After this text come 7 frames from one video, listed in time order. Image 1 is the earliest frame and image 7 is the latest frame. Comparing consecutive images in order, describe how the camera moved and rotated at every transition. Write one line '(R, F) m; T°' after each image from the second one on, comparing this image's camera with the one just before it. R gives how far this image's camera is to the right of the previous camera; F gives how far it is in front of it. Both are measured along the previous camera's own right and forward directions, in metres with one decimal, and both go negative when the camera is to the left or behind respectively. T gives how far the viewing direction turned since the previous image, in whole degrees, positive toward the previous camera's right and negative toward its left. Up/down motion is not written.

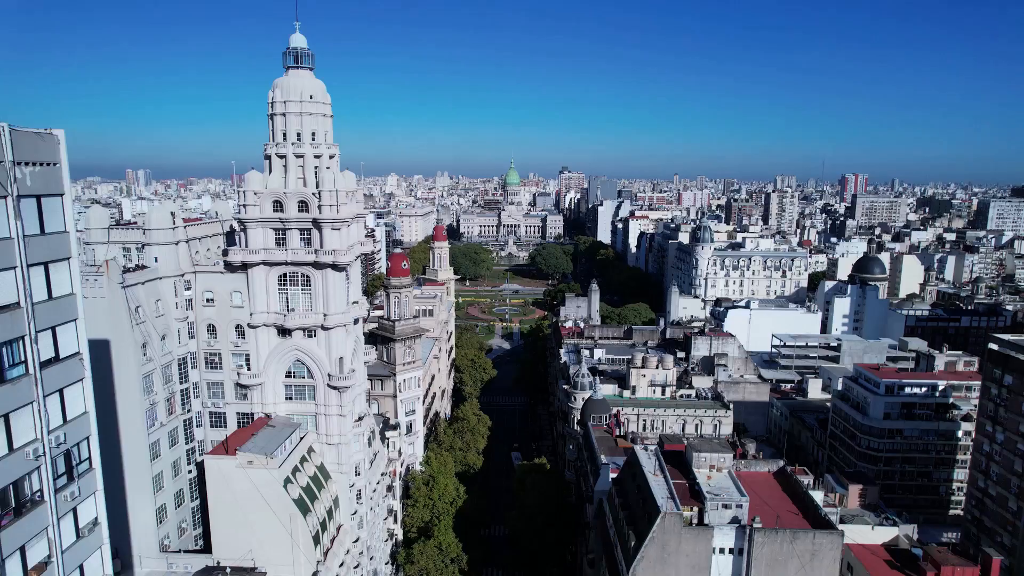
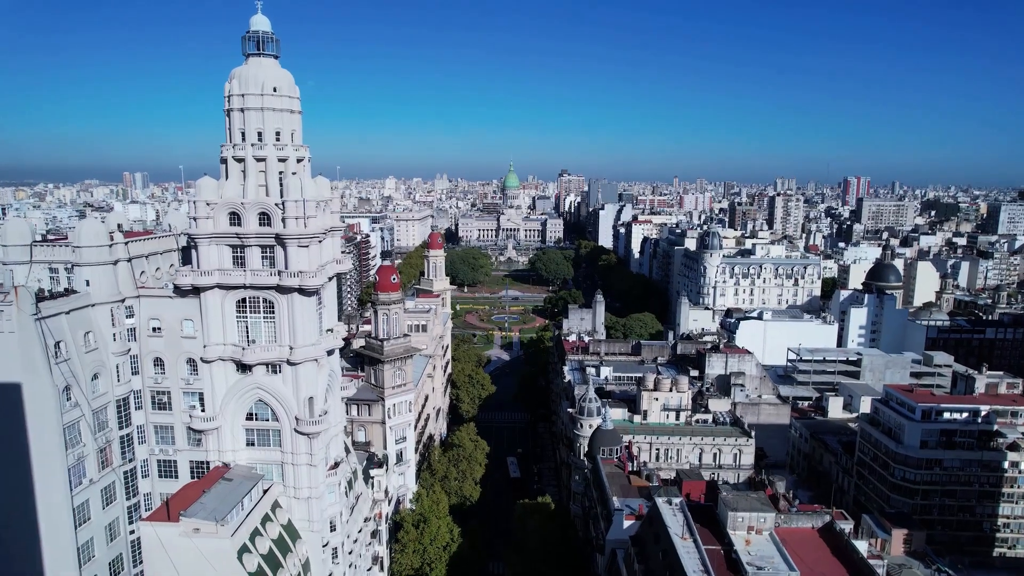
(-0.1, +4.7) m; 0°
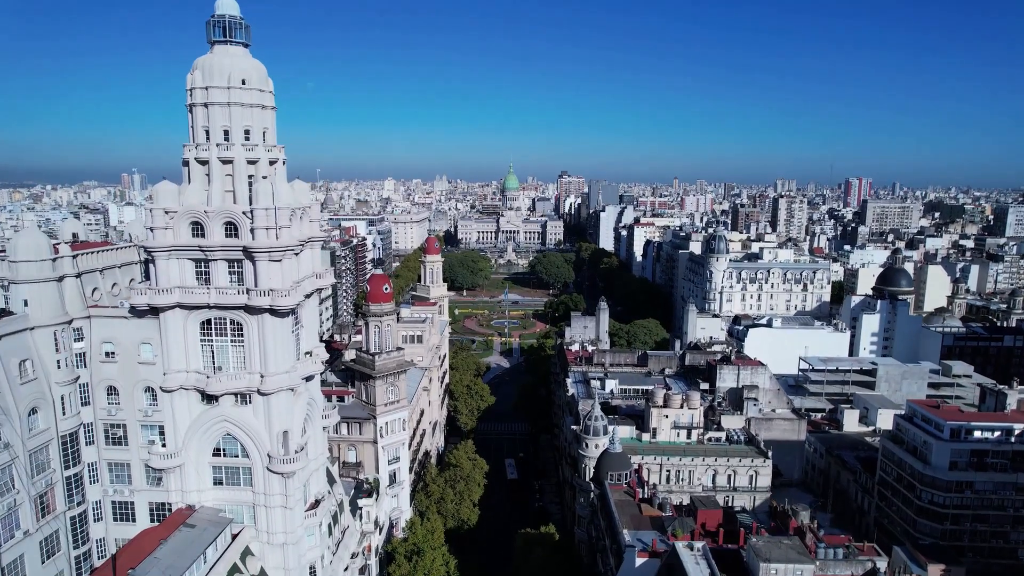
(-0.1, +3.1) m; 0°
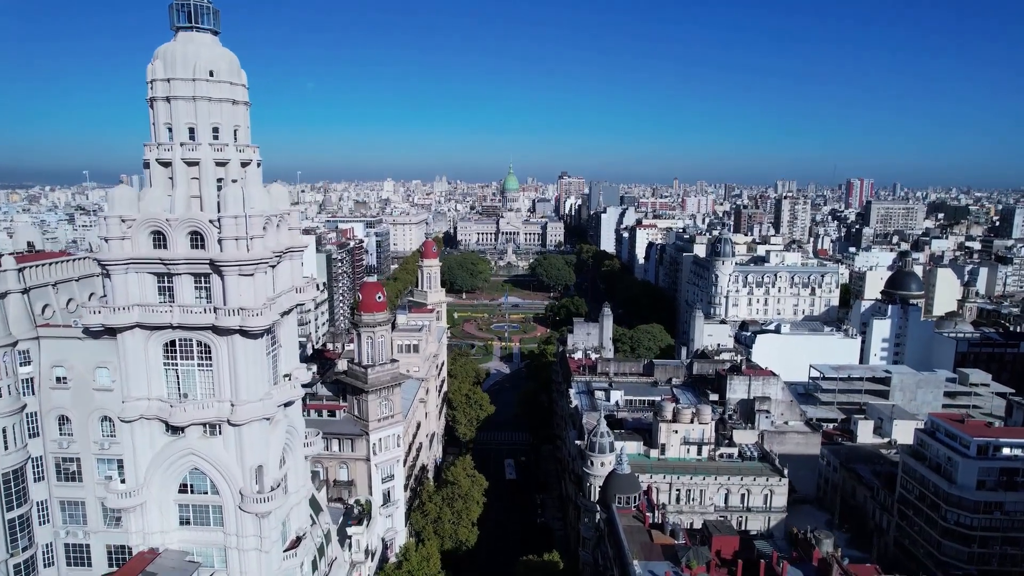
(-0.1, +2.6) m; 0°
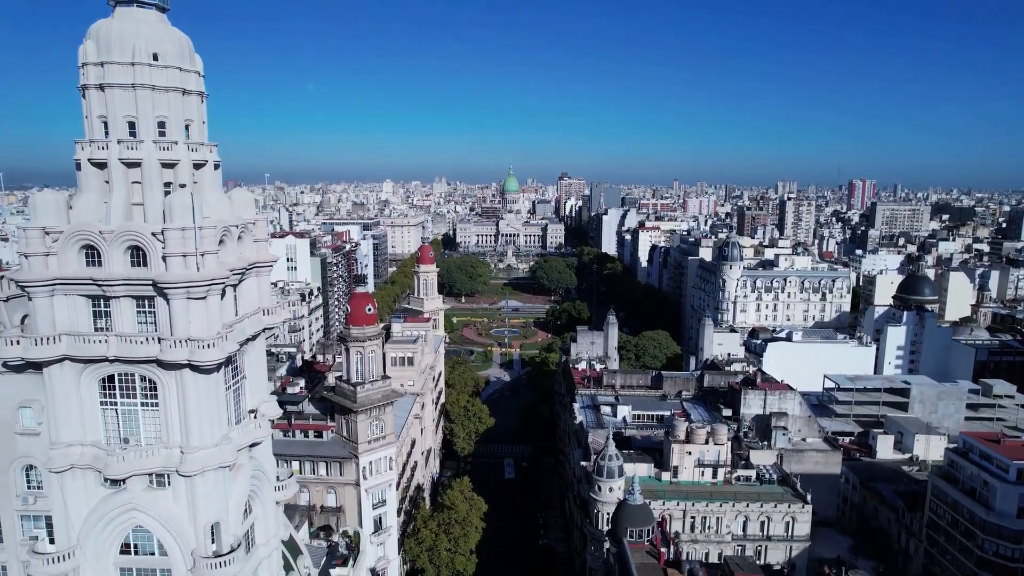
(-0.1, +3.3) m; 0°
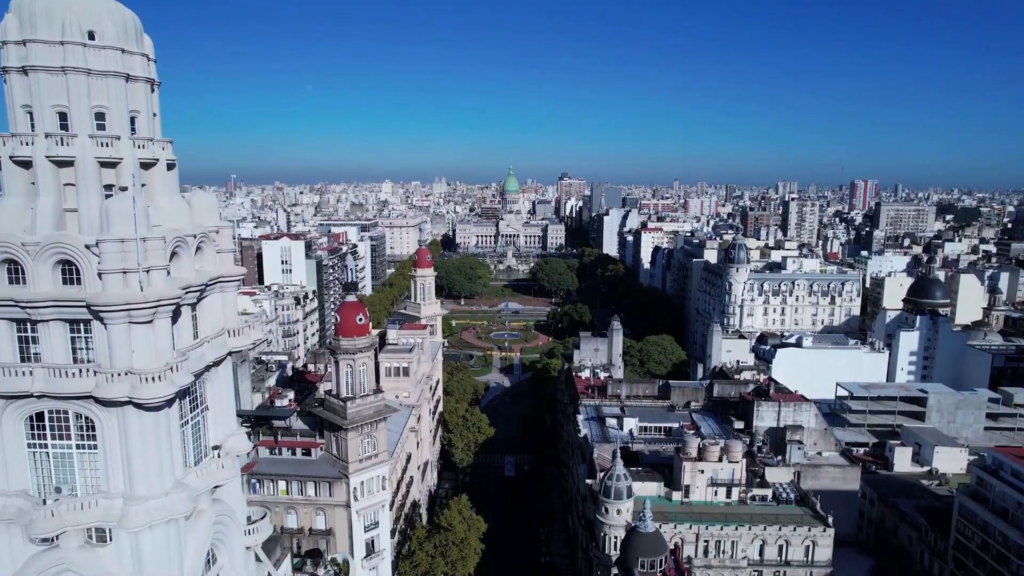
(-0.1, +2.6) m; 0°
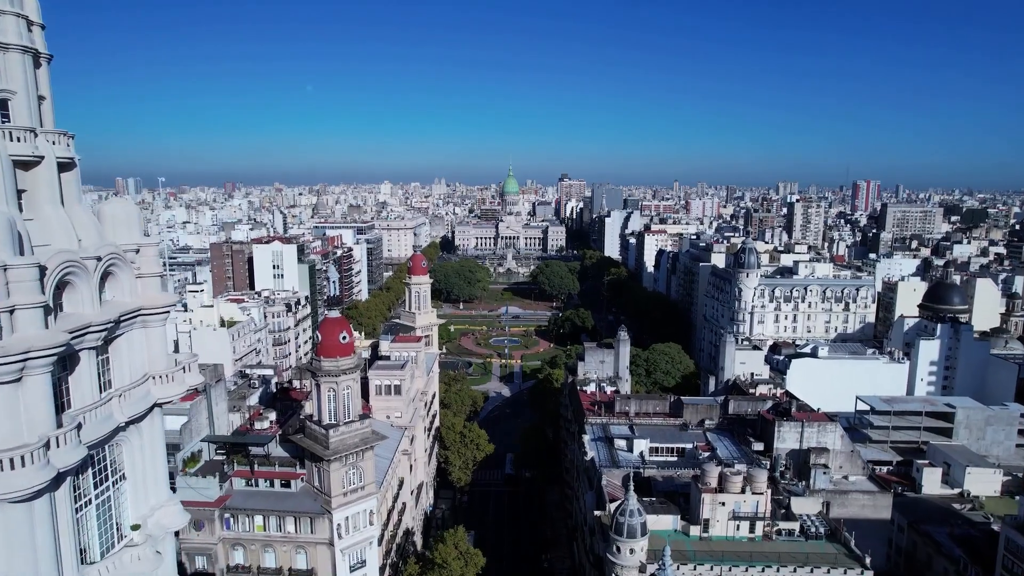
(-0.1, +3.8) m; 0°
